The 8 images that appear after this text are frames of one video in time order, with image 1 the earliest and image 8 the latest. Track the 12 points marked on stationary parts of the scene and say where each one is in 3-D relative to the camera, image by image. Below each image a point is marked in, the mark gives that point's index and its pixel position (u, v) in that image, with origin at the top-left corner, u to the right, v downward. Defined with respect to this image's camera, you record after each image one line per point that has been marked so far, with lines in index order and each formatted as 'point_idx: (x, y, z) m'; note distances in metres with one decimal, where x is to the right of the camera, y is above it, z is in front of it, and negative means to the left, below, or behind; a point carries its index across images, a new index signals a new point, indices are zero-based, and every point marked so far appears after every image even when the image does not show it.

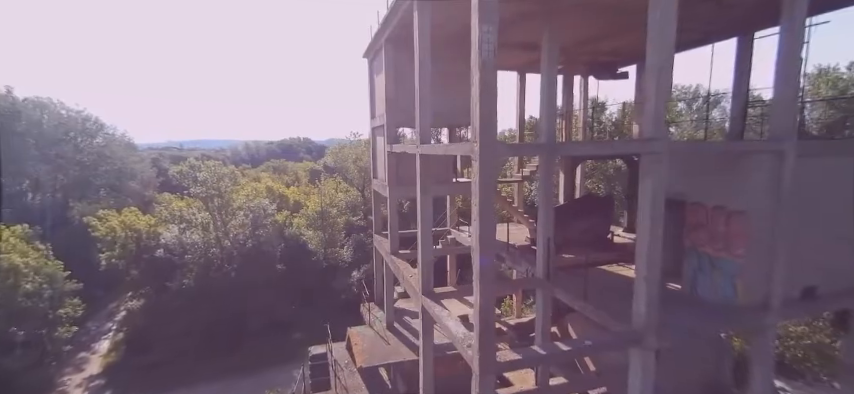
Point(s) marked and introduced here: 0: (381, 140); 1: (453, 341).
0: (-1.5, +1.9, +13.7) m
1: (+0.5, -2.6, +7.3) m
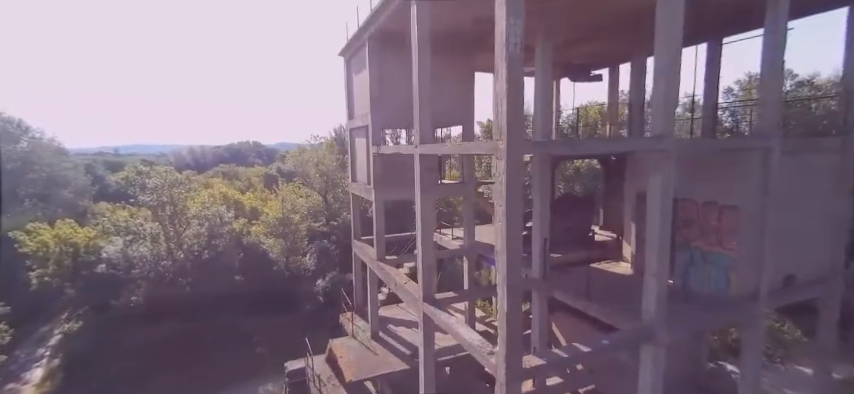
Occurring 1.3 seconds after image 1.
0: (-2.1, +1.8, +13.2) m
1: (+0.7, -2.6, +6.9) m
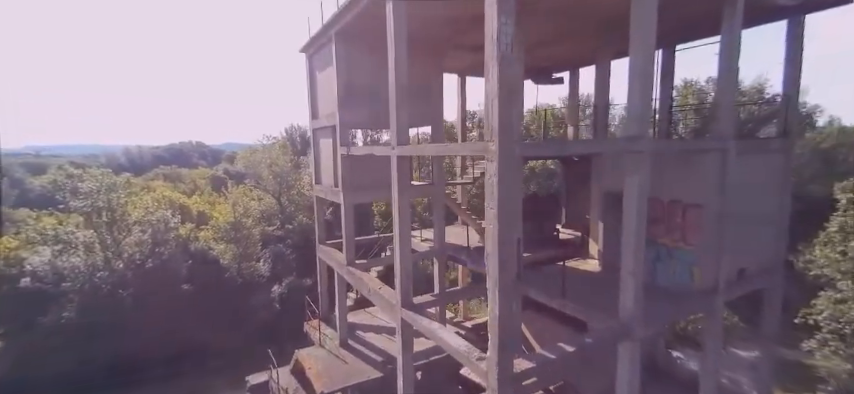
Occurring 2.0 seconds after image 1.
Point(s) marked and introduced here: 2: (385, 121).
0: (-3.1, +1.7, +12.6) m
1: (+0.5, -2.6, +6.8) m
2: (-1.3, +2.3, +11.9) m
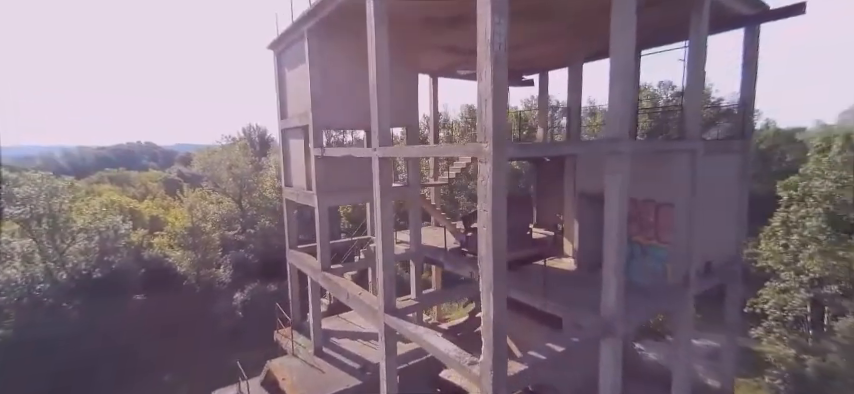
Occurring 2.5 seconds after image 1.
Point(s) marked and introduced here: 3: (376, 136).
0: (-3.8, +1.6, +12.2) m
1: (+0.3, -2.7, +6.6) m
2: (-2.0, +2.2, +11.6) m
3: (-1.0, +1.2, +8.2) m
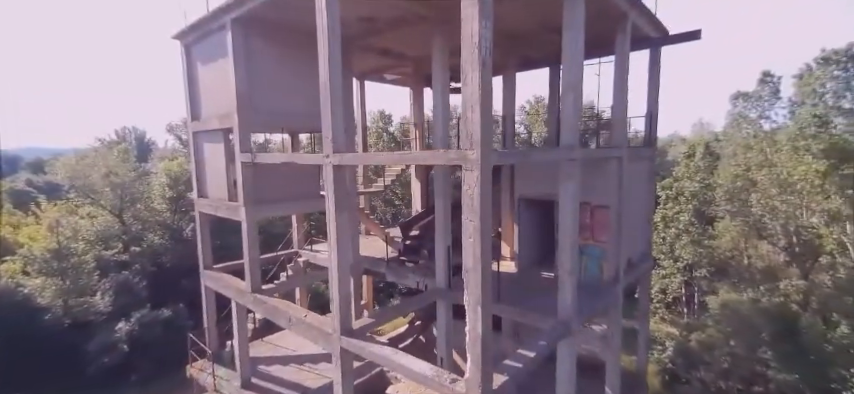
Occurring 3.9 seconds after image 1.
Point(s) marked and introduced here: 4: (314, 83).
0: (-5.5, +1.3, +10.7) m
1: (-0.1, -2.8, +6.3) m
2: (-3.6, +1.9, +10.6) m
3: (-1.8, +1.0, +7.5) m
4: (-3.1, +3.0, +11.0) m
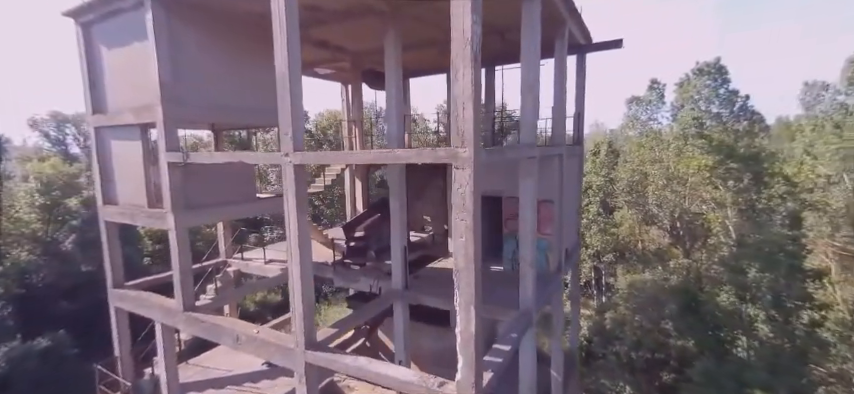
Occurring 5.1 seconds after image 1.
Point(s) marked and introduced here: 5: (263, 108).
0: (-6.6, +1.1, +9.2) m
1: (-0.3, -2.8, +6.0) m
2: (-4.7, +1.8, +9.5) m
3: (-2.4, +1.0, +6.8) m
4: (-4.4, +2.9, +10.0) m
5: (-4.3, +2.3, +10.5) m
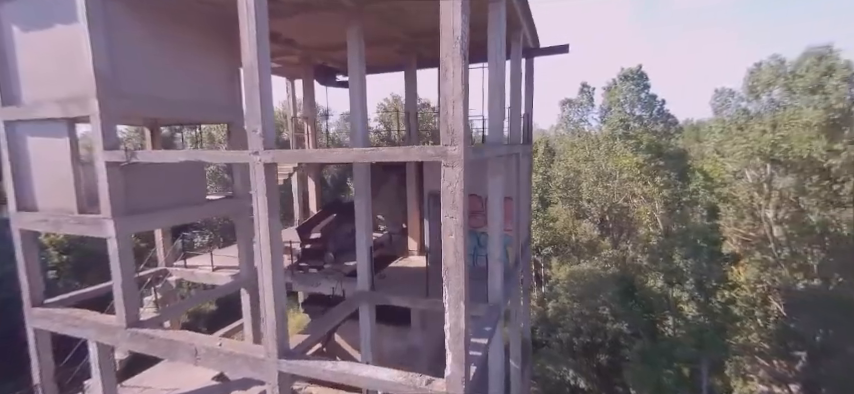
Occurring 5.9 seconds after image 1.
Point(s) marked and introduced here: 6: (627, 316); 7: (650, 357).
0: (-7.3, +1.1, +8.1) m
1: (-0.5, -2.8, +5.9) m
2: (-5.5, +1.8, +8.6) m
3: (-2.7, +1.0, +6.4) m
4: (-5.3, +2.9, +9.2) m
5: (-5.2, +2.2, +9.7) m
6: (+8.0, -4.7, +16.4) m
7: (+7.9, -5.7, +14.5) m
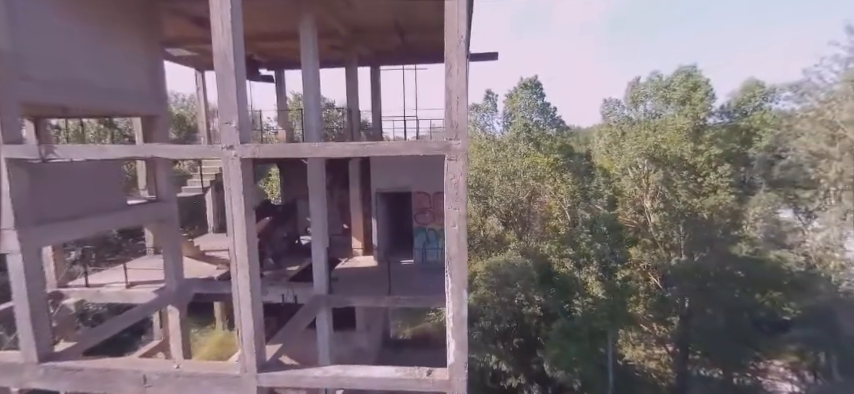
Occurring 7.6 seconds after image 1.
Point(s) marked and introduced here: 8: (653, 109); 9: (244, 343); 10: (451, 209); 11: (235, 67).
0: (-7.7, +0.9, +6.2) m
1: (-0.5, -2.7, +5.9) m
2: (-6.1, +1.7, +7.2) m
3: (-2.9, +1.0, +5.8) m
4: (-6.1, +2.8, +7.9) m
5: (-6.2, +2.1, +8.4) m
6: (+5.1, -4.5, +18.1) m
7: (+5.6, -5.5, +16.3) m
8: (+10.7, +4.2, +19.5) m
9: (-2.7, -2.1, +6.0) m
10: (+0.3, -0.2, +5.5) m
11: (-2.7, +1.8, +5.6) m
